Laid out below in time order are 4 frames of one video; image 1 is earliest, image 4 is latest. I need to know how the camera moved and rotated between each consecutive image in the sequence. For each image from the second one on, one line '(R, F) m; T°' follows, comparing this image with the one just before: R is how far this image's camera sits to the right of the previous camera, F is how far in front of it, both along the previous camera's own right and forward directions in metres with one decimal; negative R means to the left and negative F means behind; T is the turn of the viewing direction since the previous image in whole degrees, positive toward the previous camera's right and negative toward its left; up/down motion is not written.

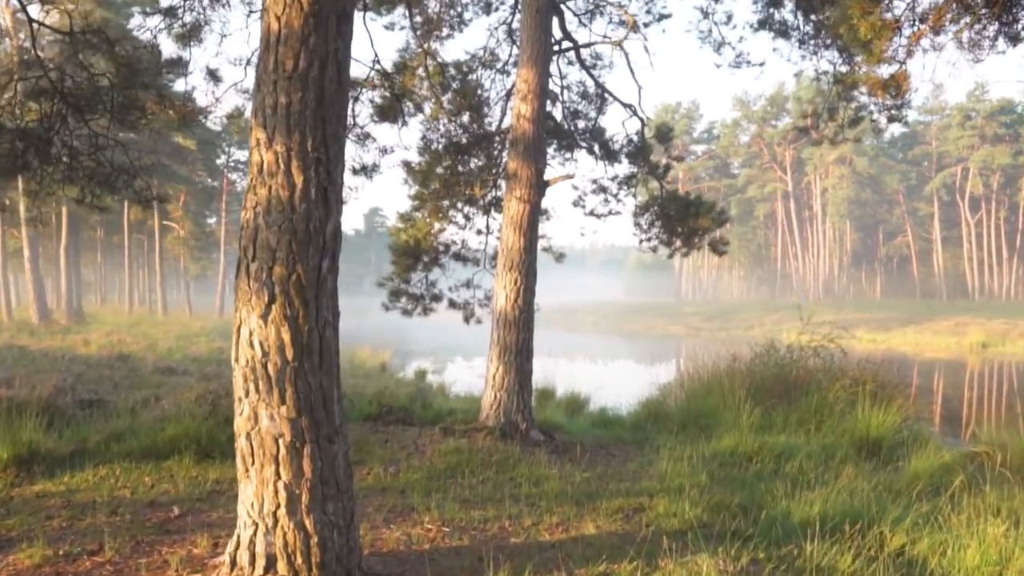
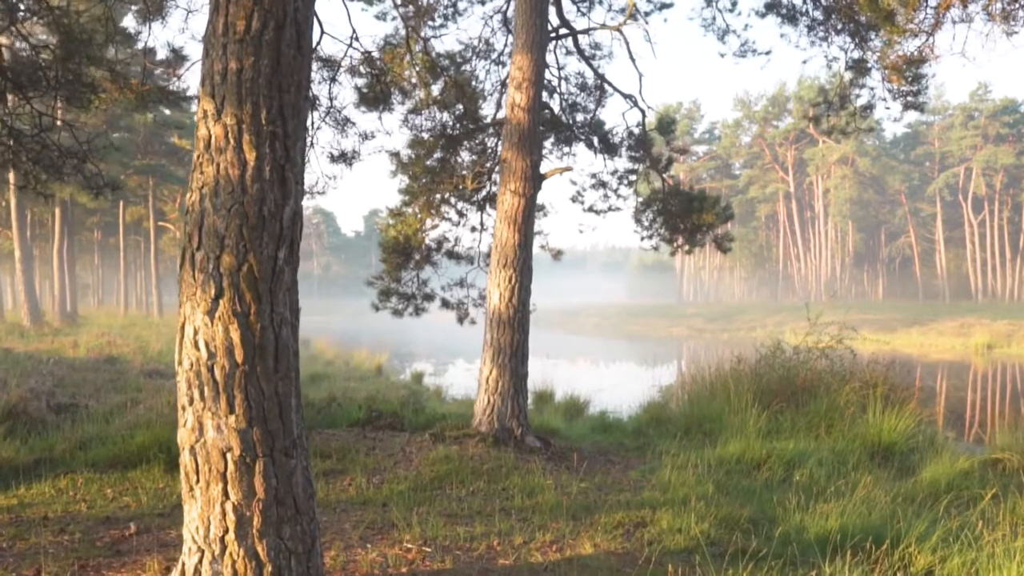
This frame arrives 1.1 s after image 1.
(+0.1, +0.4) m; 0°
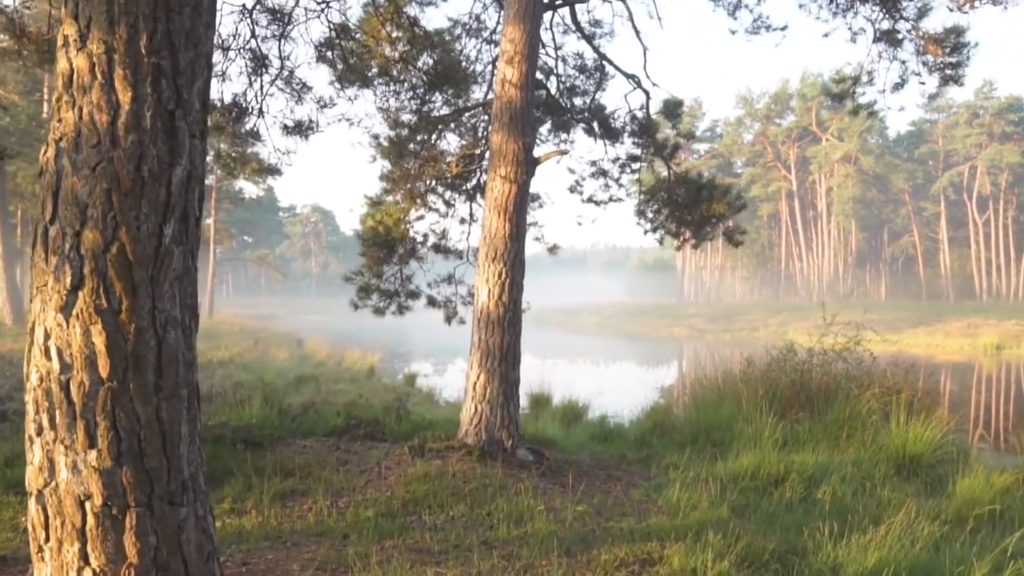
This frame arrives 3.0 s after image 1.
(+0.1, +0.7) m; 0°
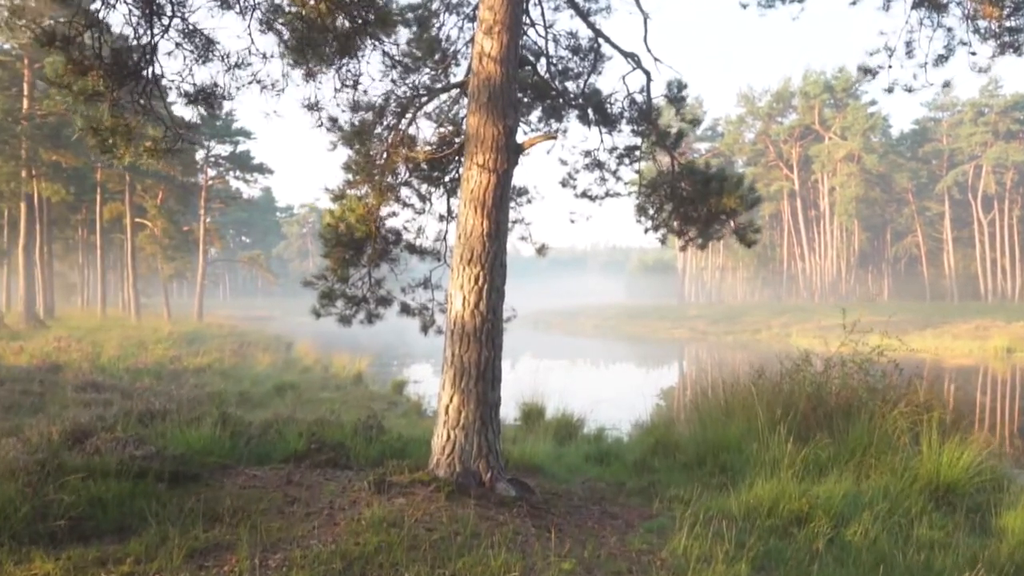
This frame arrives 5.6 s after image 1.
(+0.2, +0.9) m; 0°
